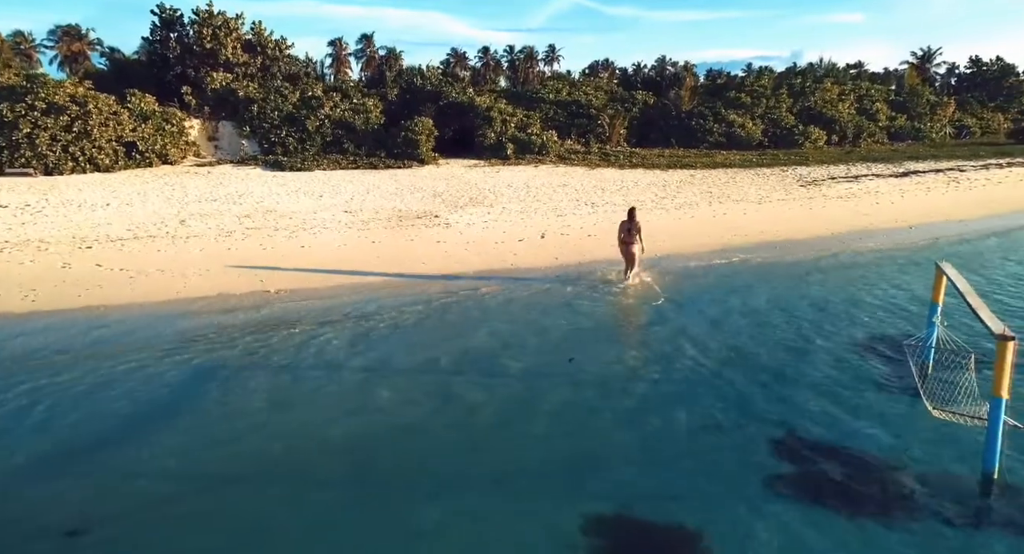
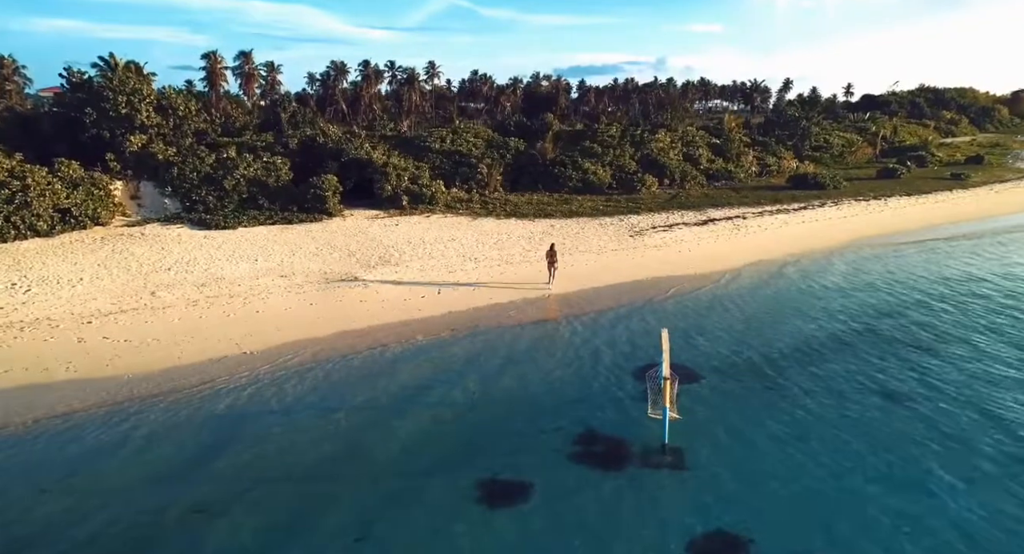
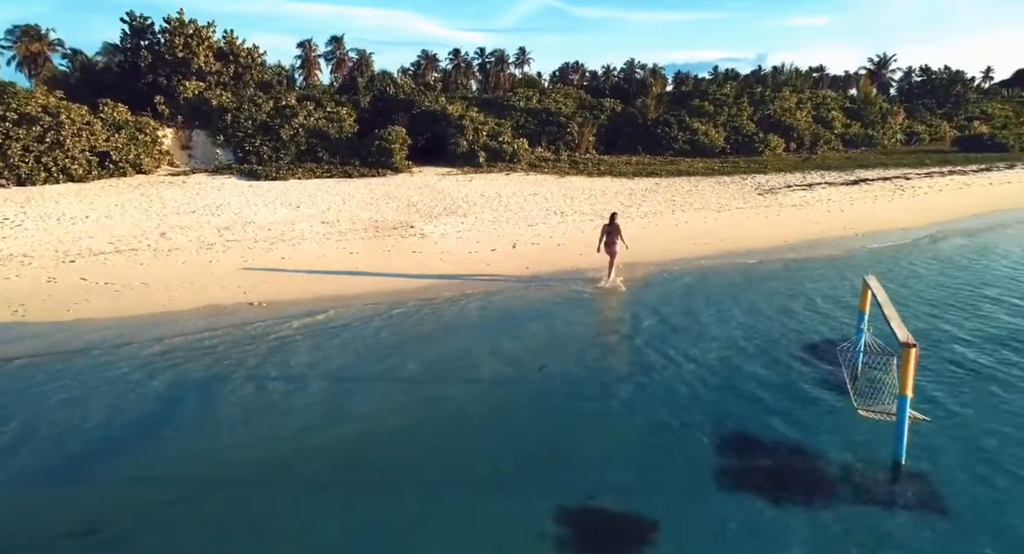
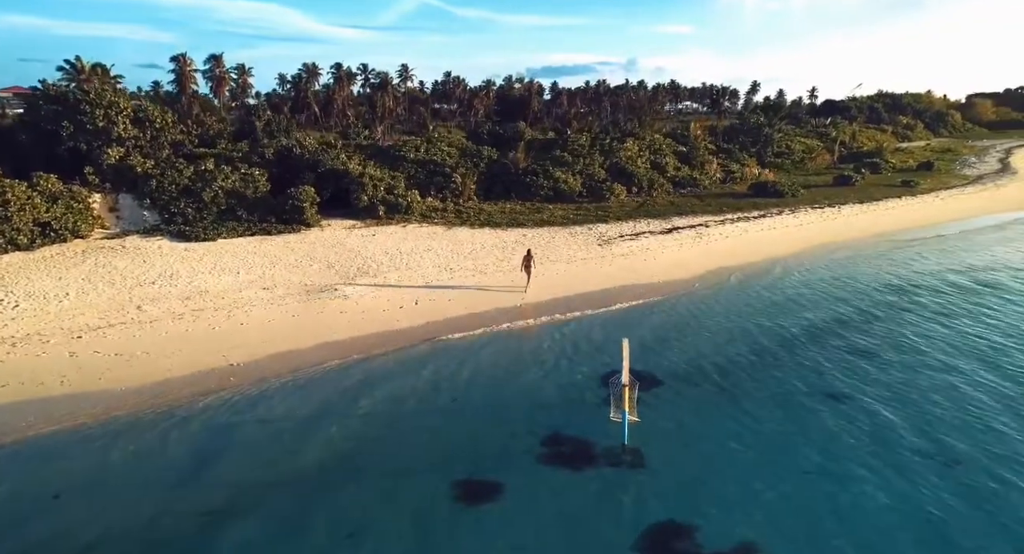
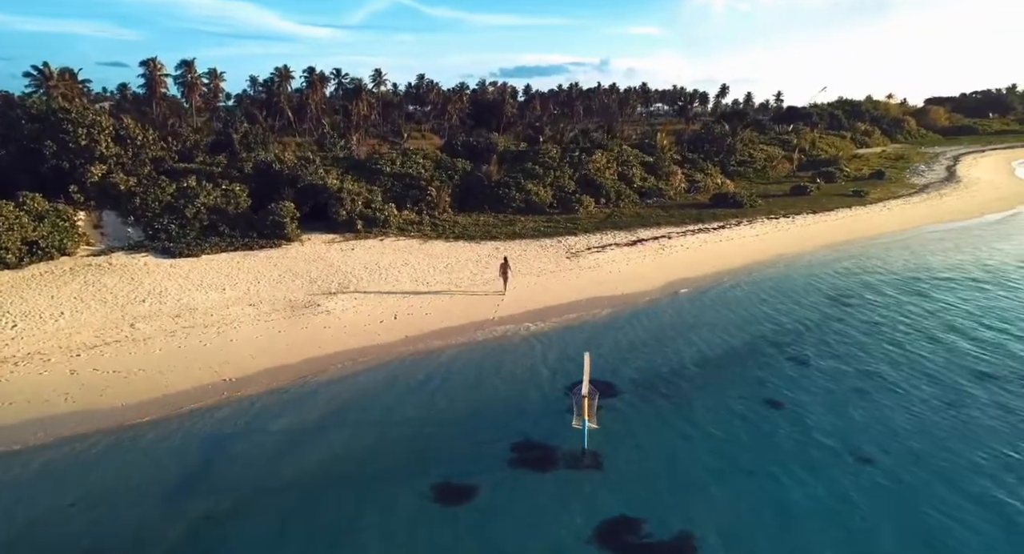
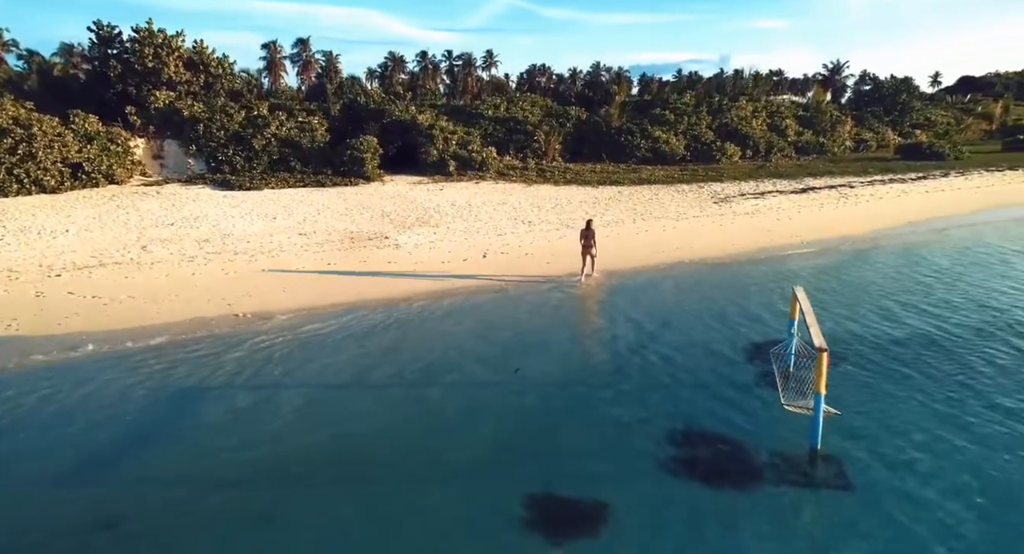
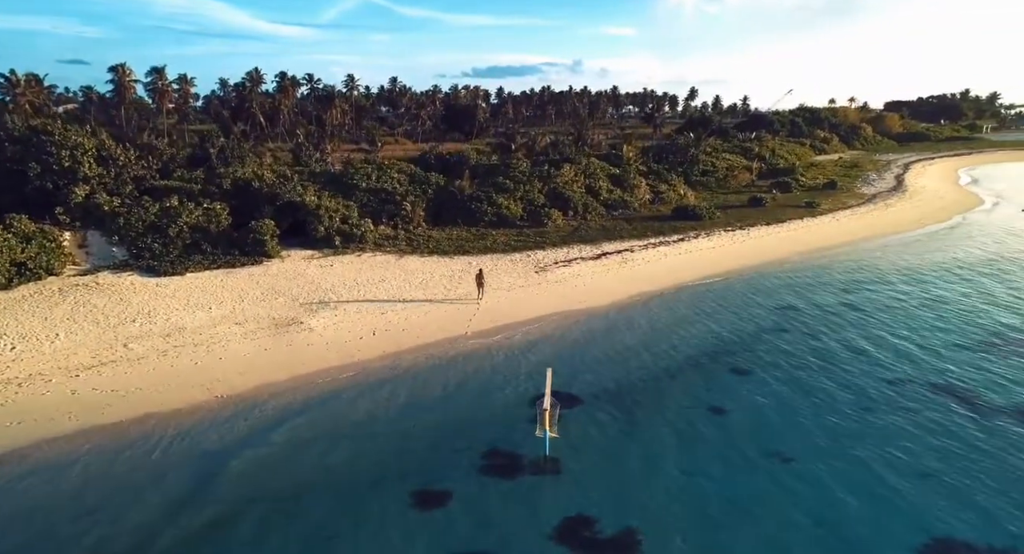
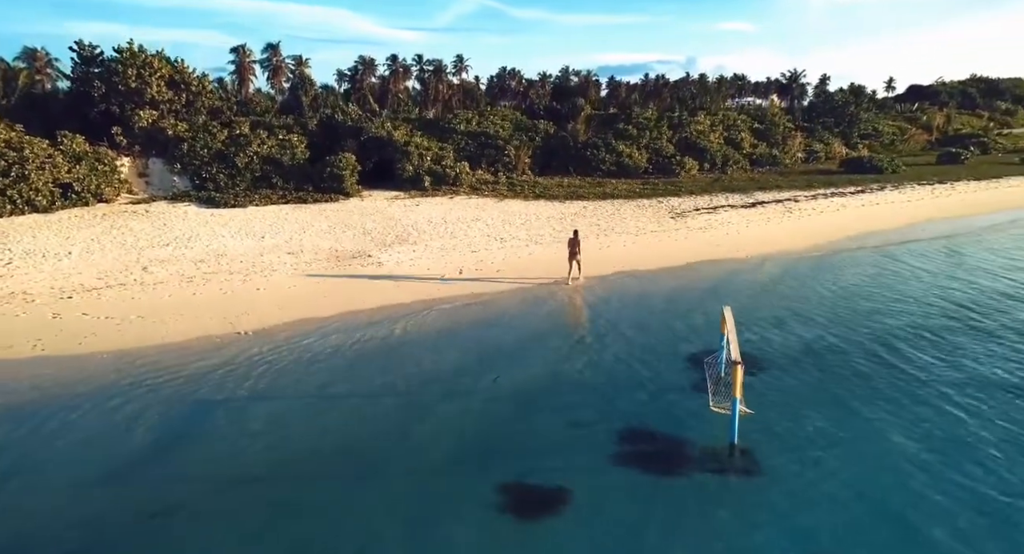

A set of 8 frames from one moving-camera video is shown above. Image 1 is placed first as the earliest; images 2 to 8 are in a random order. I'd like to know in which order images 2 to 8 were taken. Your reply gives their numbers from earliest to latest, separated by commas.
3, 6, 8, 2, 4, 5, 7
